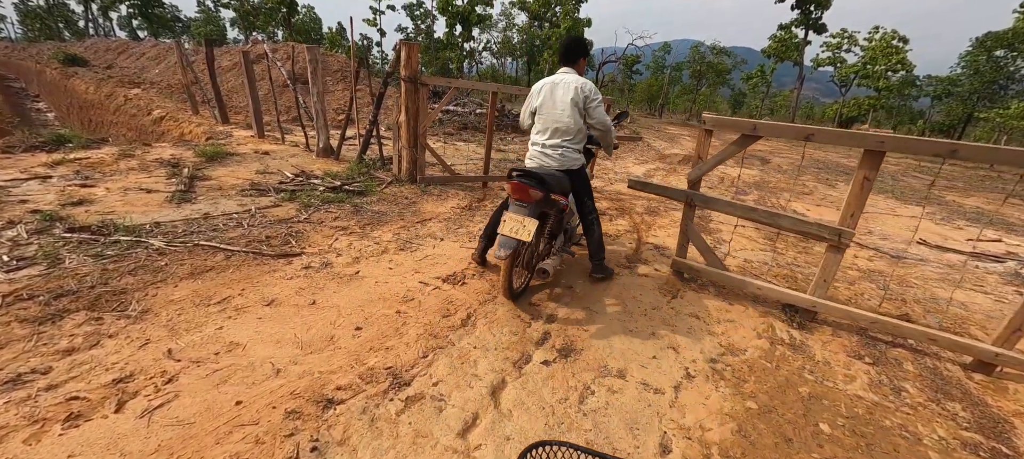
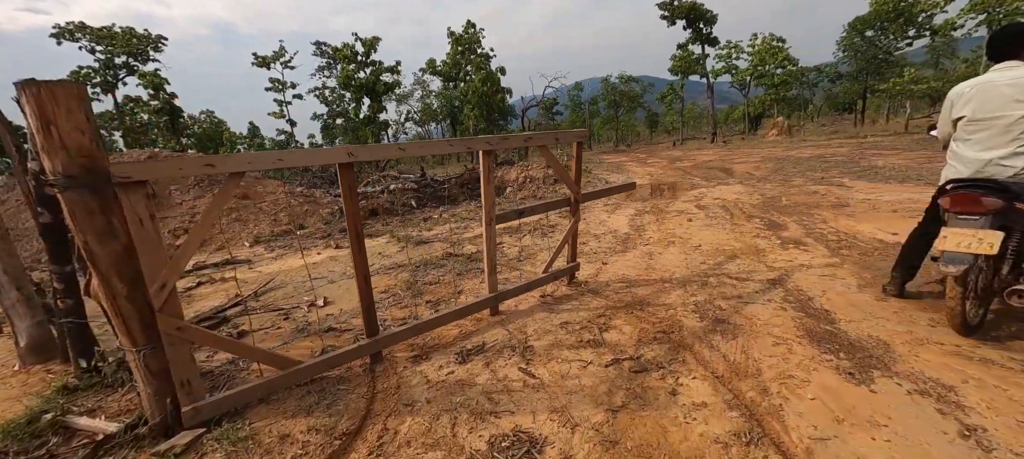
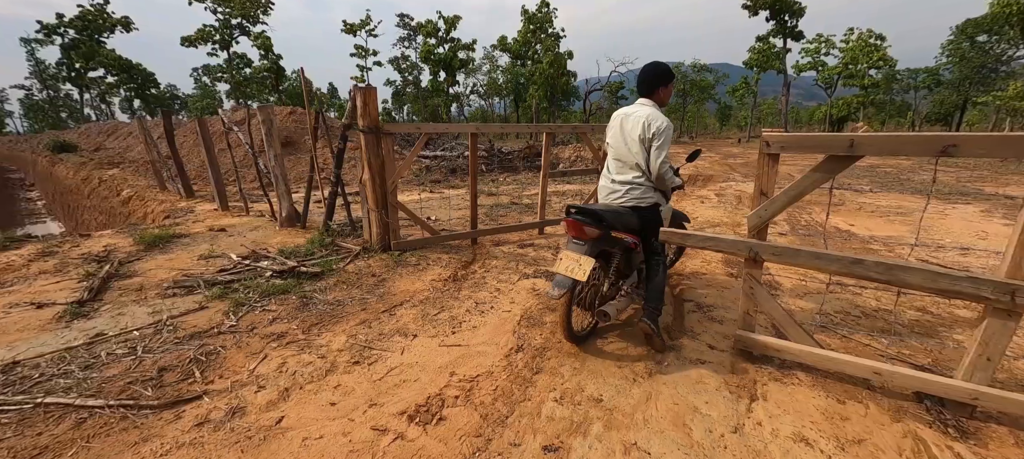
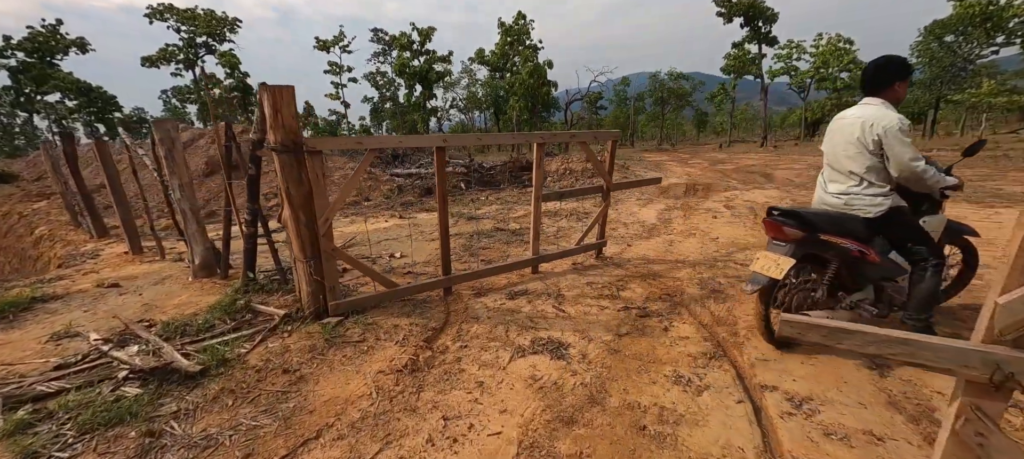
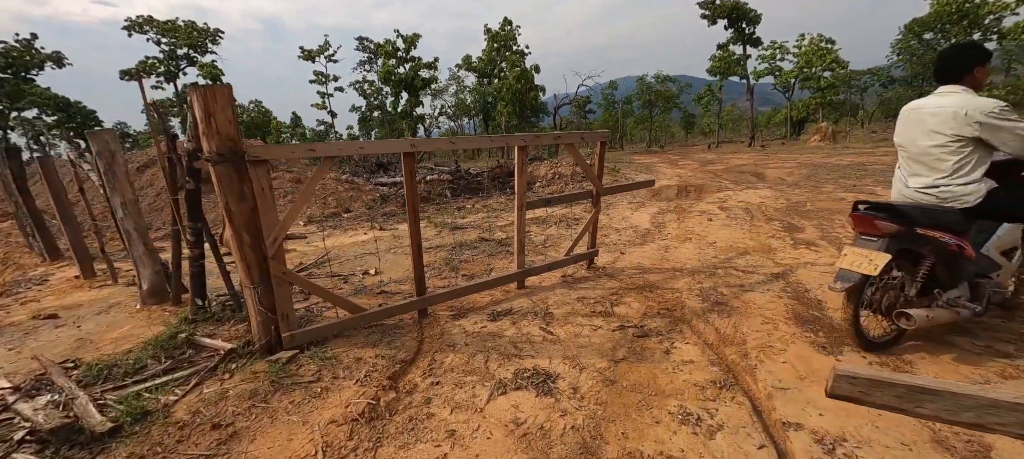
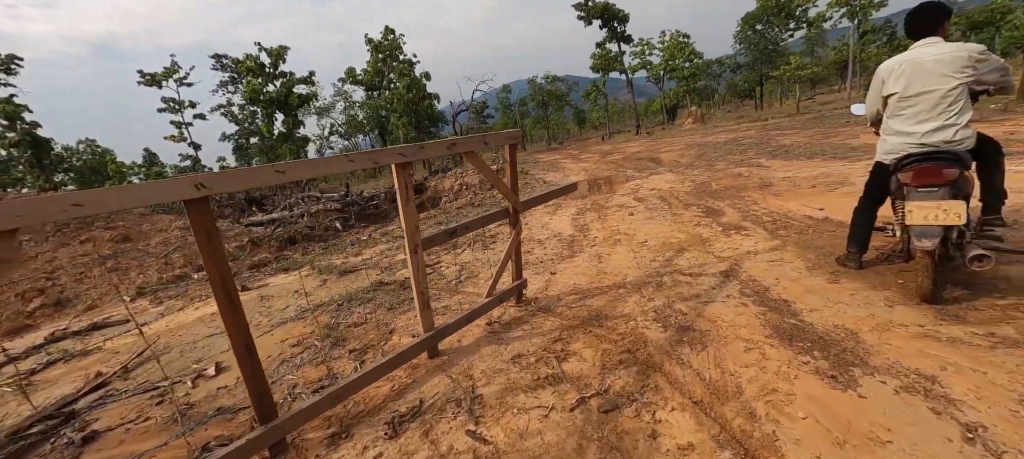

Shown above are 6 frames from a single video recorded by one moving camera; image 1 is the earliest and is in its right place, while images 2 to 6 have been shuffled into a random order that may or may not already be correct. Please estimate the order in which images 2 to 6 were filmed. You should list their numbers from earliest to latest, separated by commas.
3, 4, 5, 2, 6
